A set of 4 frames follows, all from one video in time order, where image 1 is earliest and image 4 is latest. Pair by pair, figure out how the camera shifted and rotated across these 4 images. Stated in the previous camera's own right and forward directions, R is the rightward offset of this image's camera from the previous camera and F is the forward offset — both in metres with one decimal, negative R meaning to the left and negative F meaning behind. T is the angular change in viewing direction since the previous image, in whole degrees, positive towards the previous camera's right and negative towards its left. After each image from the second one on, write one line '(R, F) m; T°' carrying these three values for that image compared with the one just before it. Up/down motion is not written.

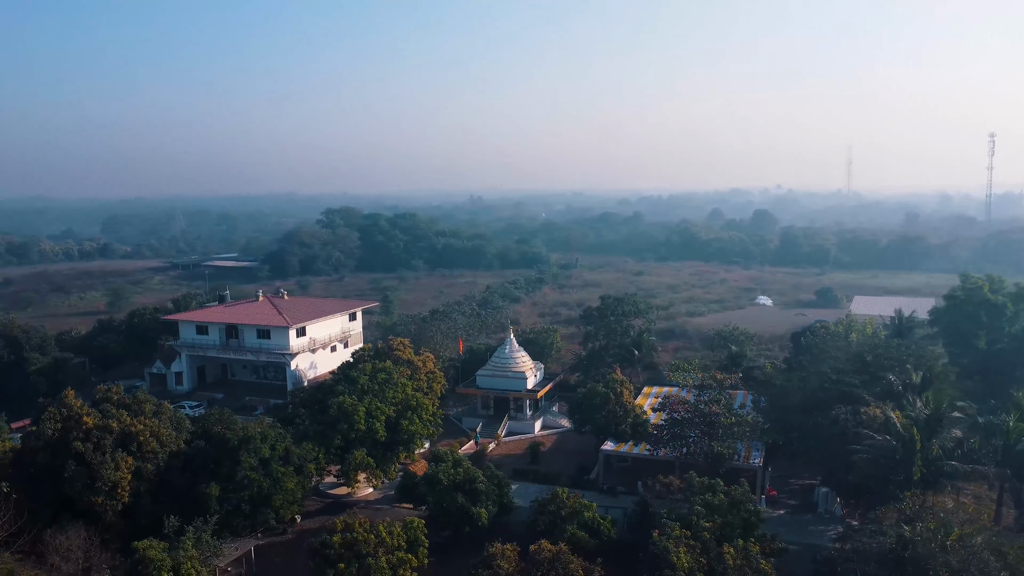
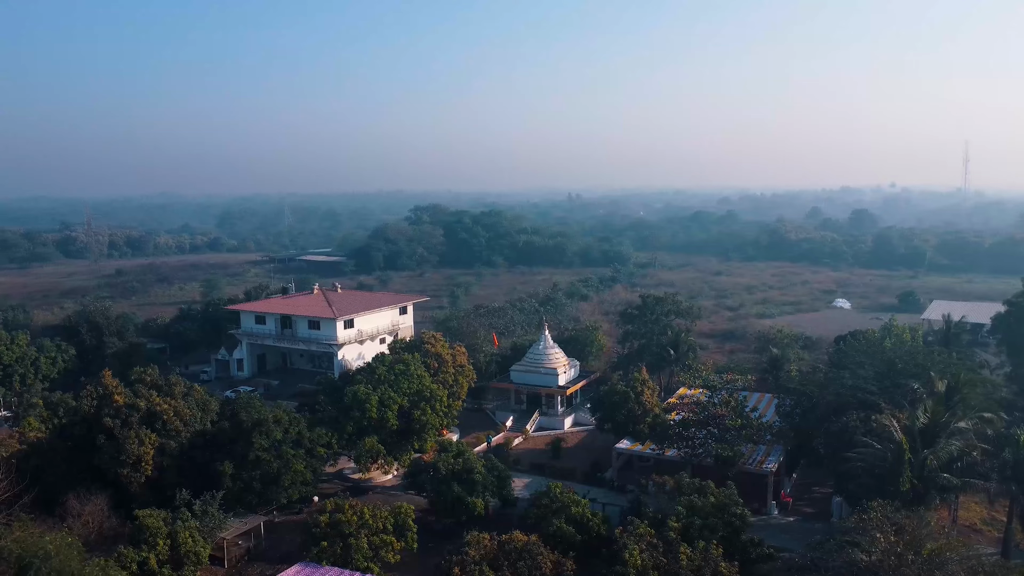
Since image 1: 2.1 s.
(+2.5, -0.2) m; -7°
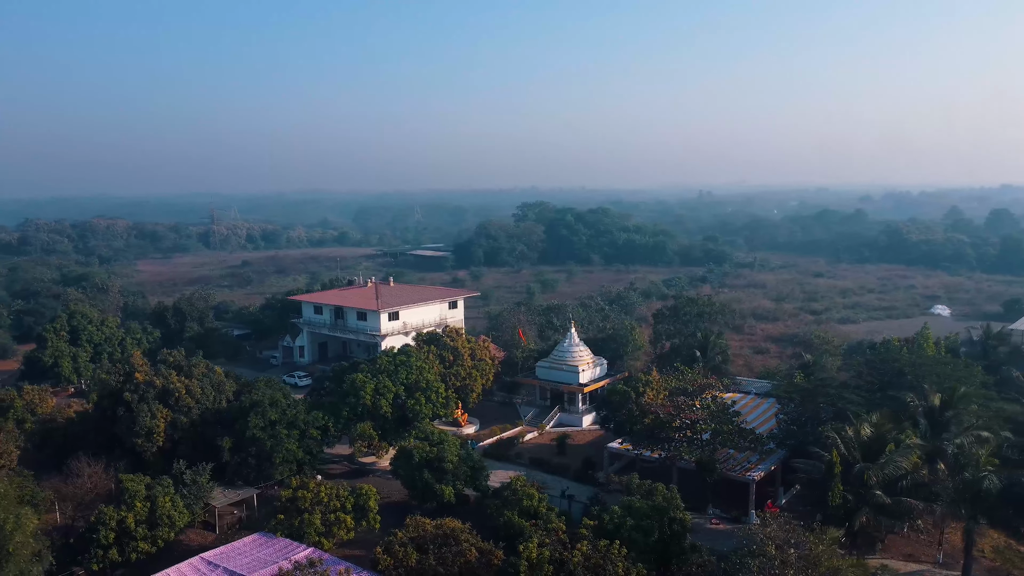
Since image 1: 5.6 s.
(+4.1, -0.2) m; -10°
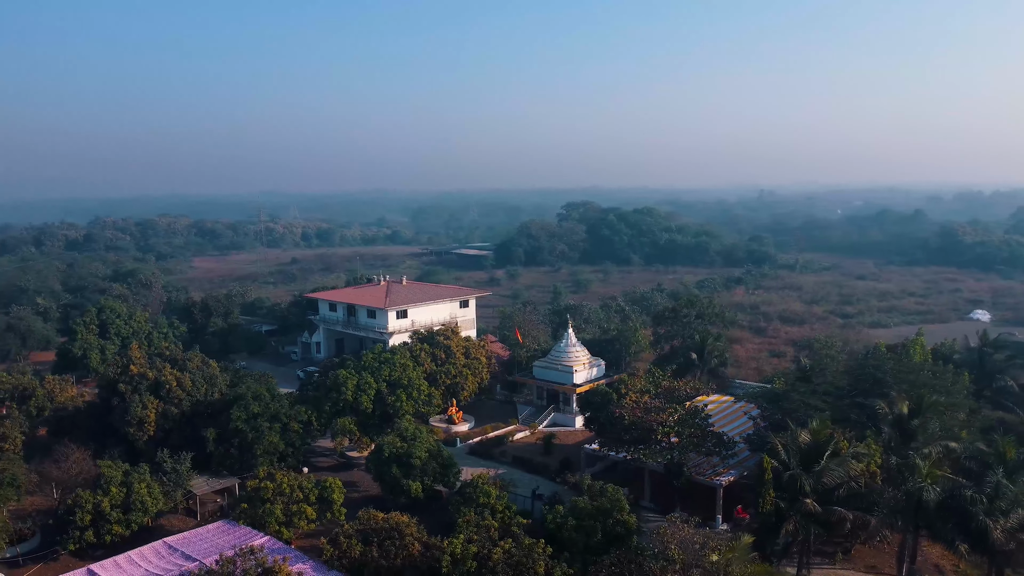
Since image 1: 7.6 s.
(+2.4, -0.2) m; -4°
